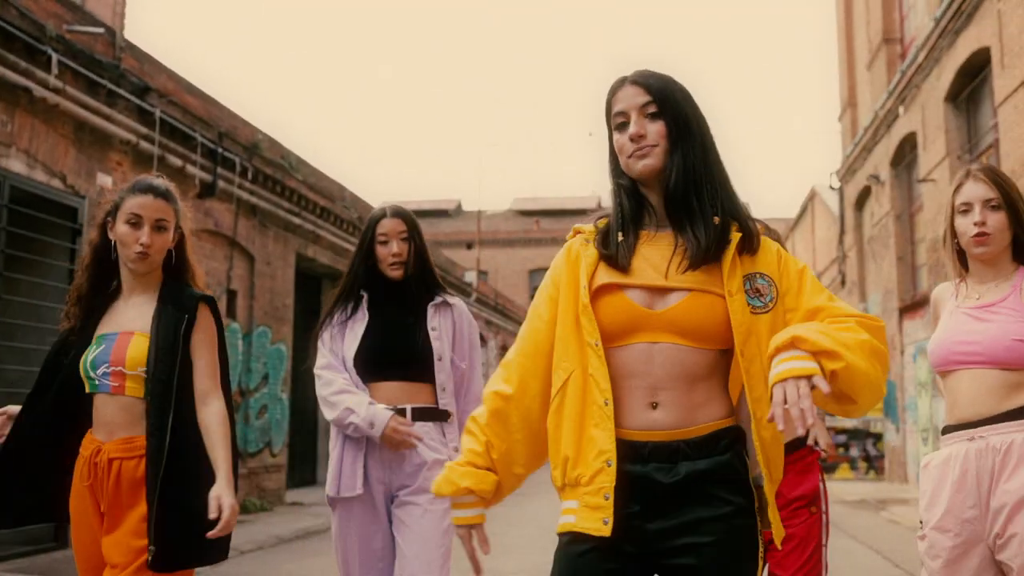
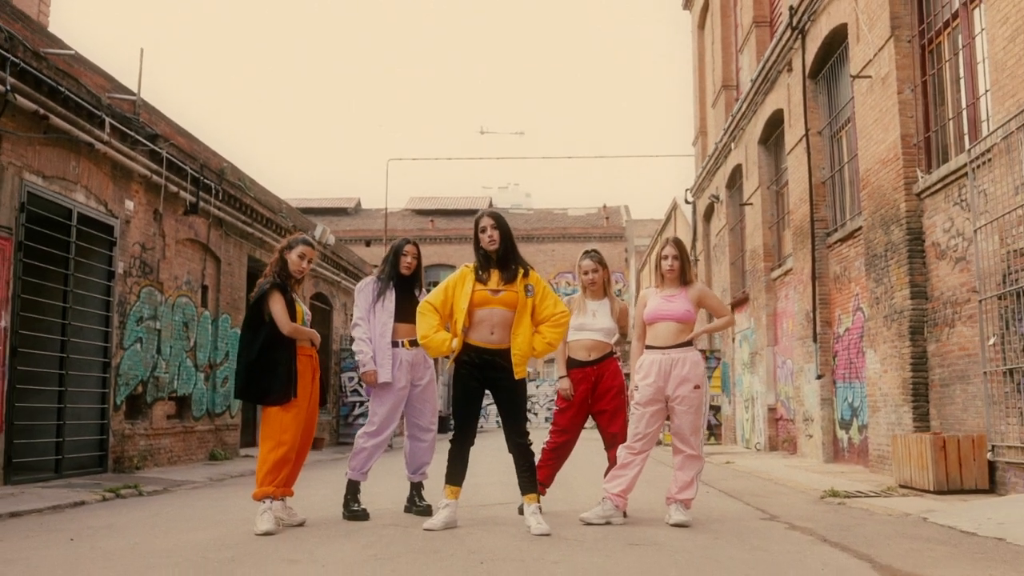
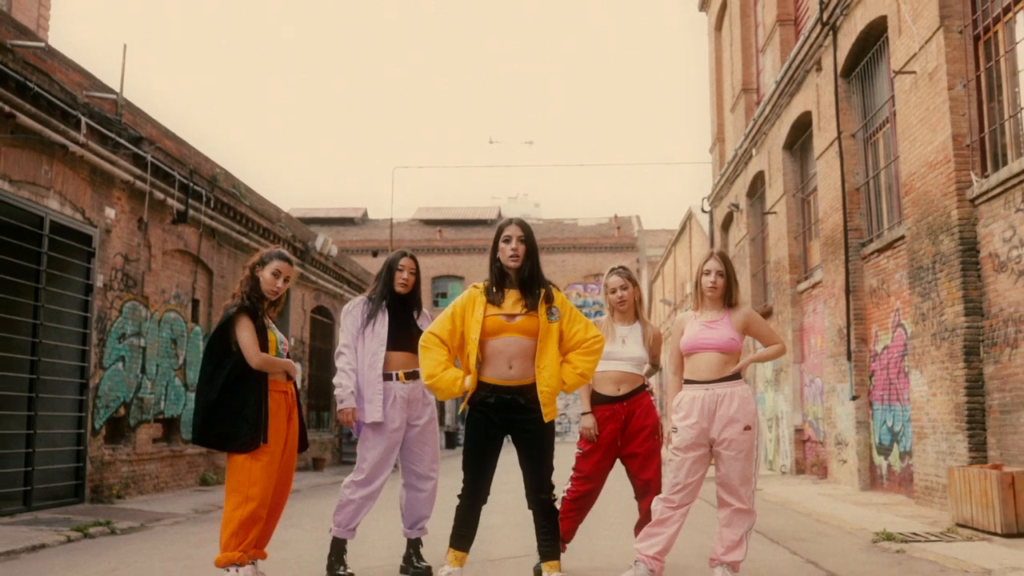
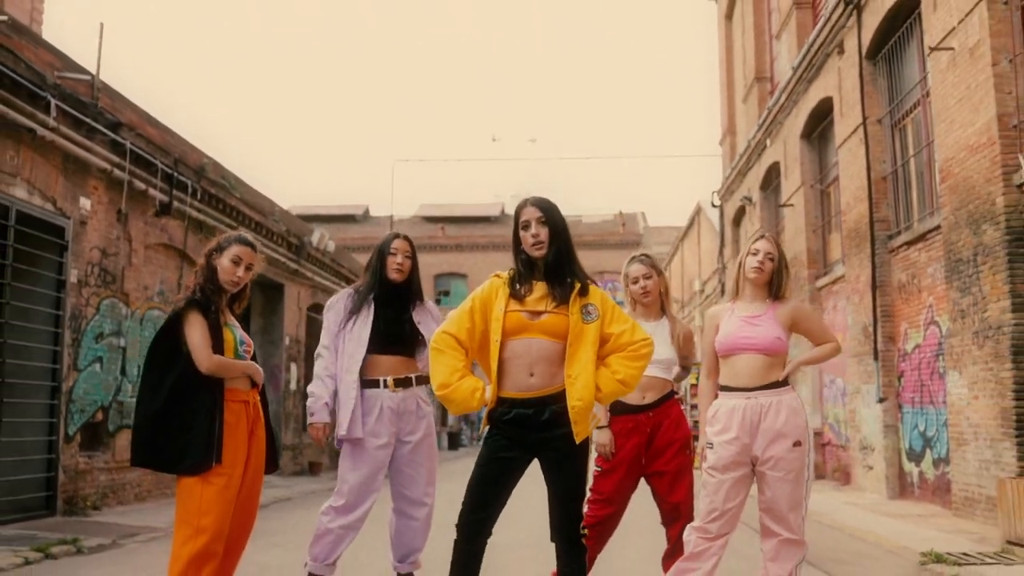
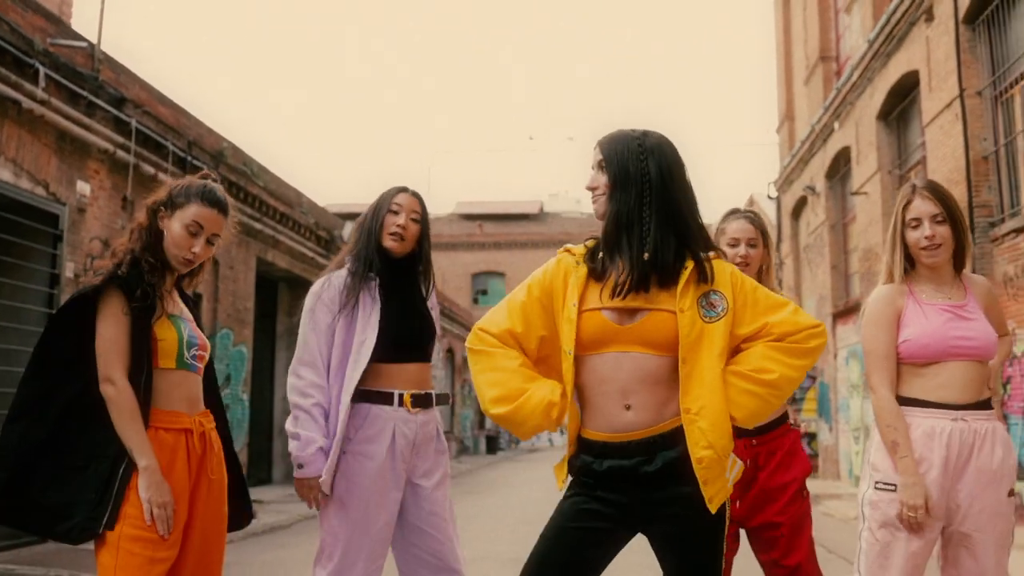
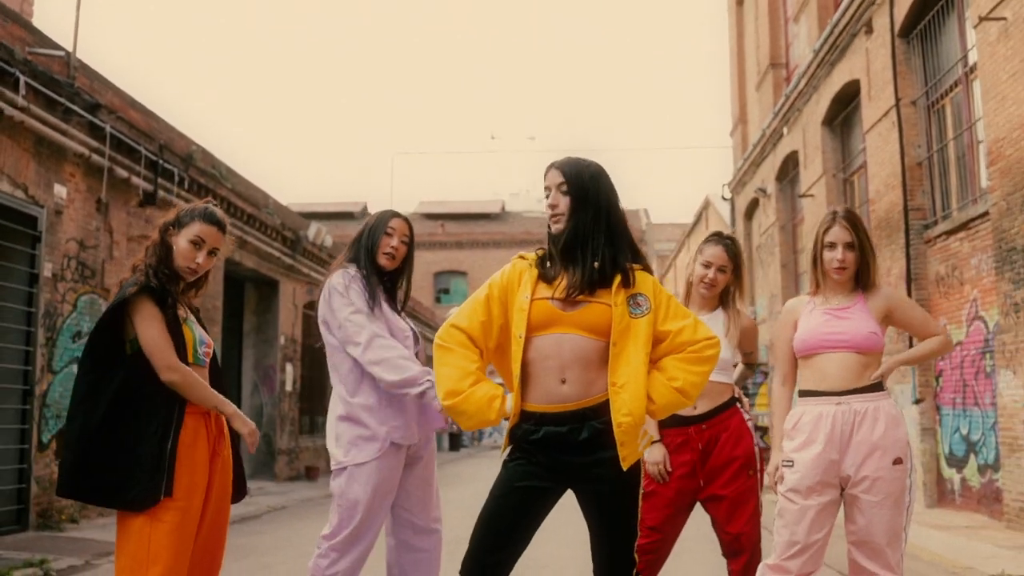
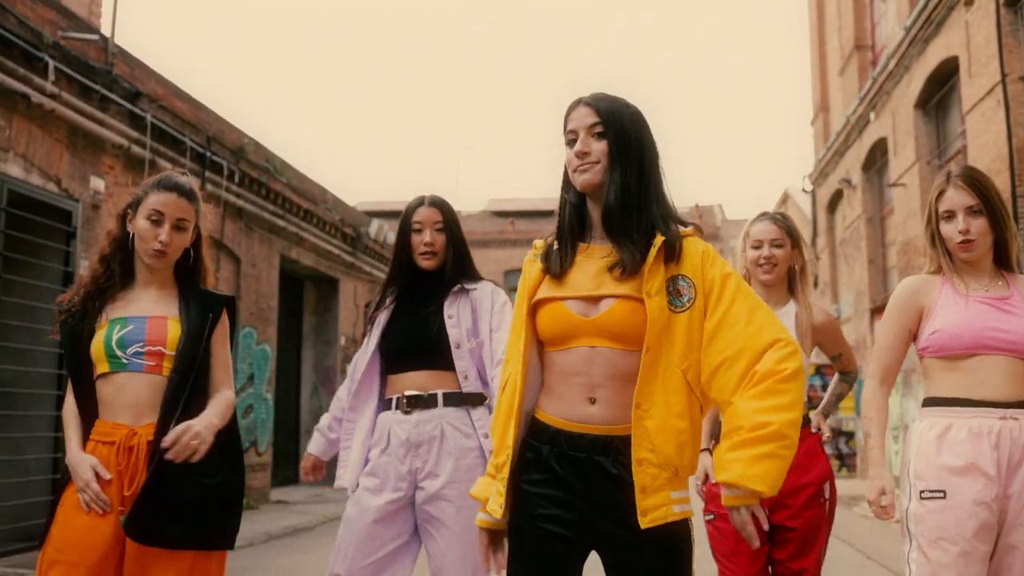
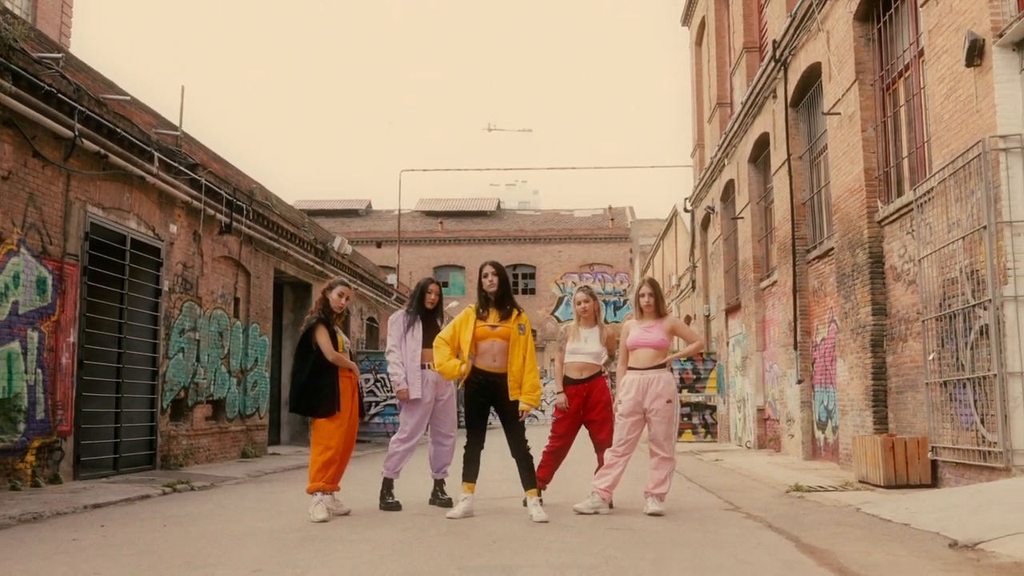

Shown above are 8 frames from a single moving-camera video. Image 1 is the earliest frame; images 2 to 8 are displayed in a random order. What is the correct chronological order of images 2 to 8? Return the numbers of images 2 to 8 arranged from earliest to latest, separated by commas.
7, 5, 6, 4, 3, 2, 8
